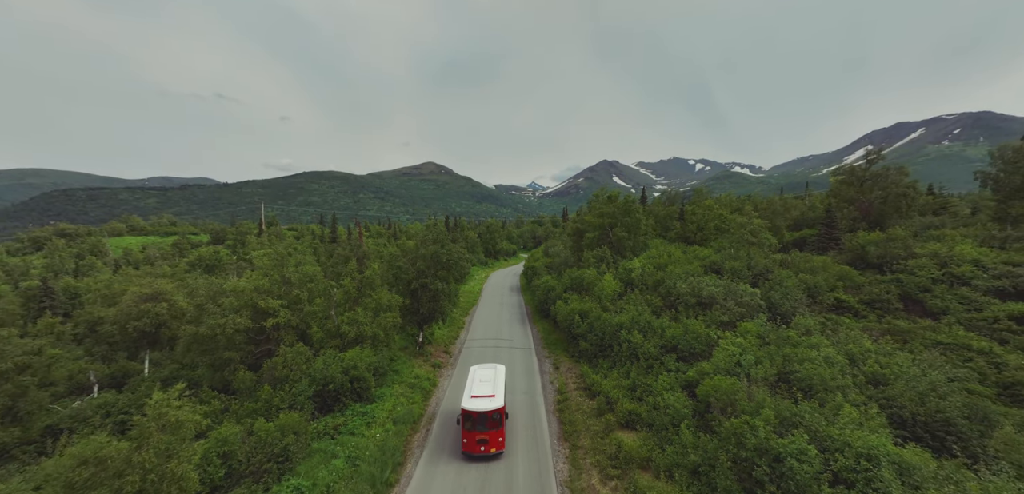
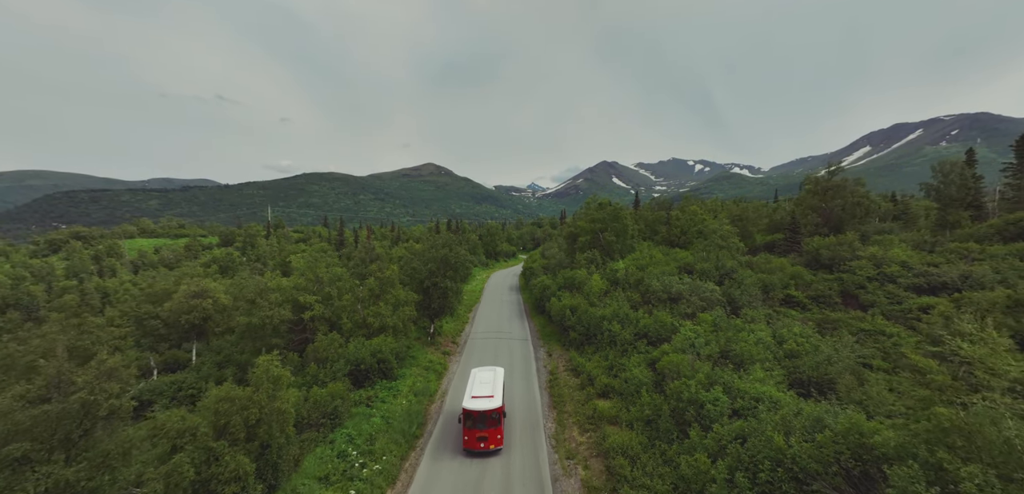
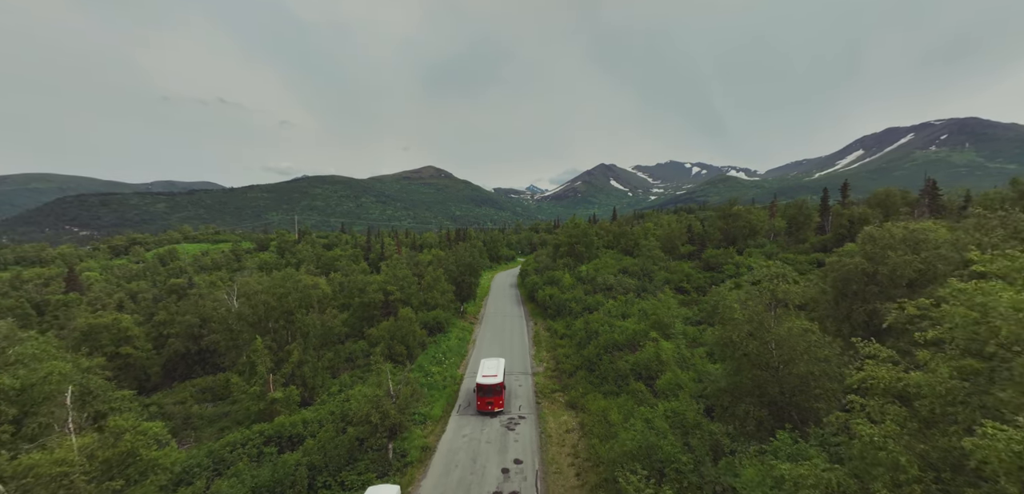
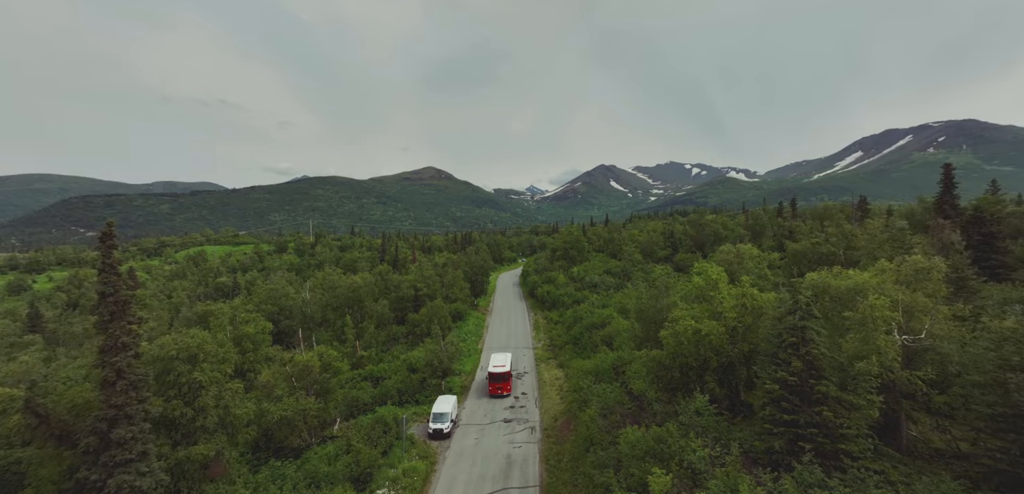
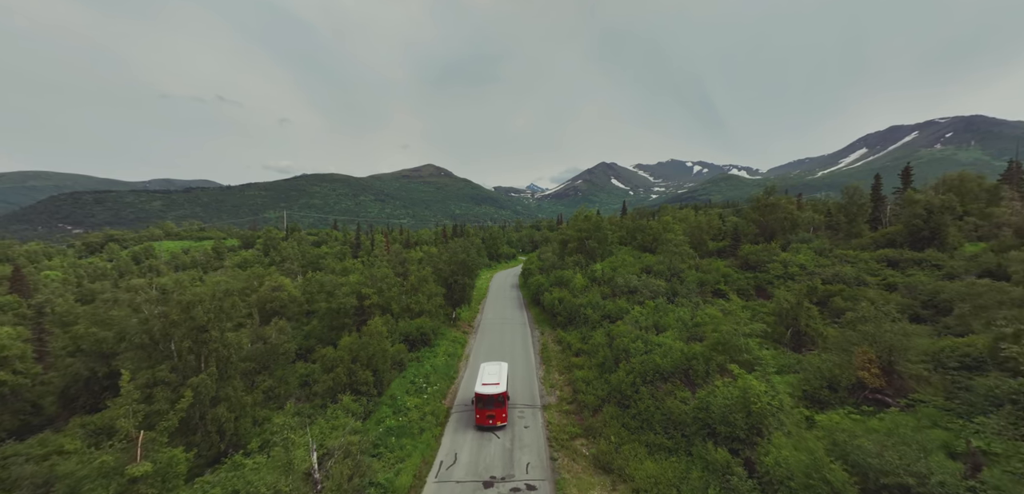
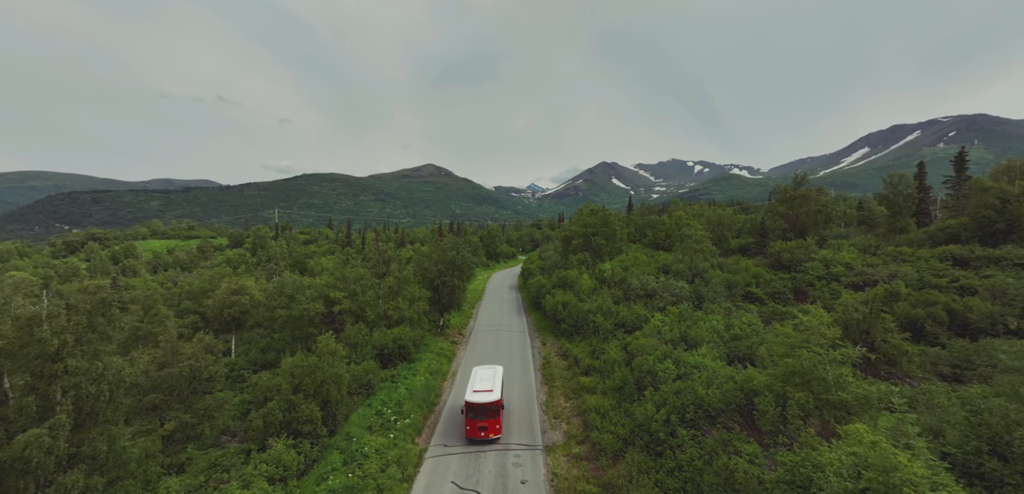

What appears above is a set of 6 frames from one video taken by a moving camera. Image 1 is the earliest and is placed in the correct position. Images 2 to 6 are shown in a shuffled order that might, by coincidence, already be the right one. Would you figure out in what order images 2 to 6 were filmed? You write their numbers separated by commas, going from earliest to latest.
2, 6, 5, 3, 4
